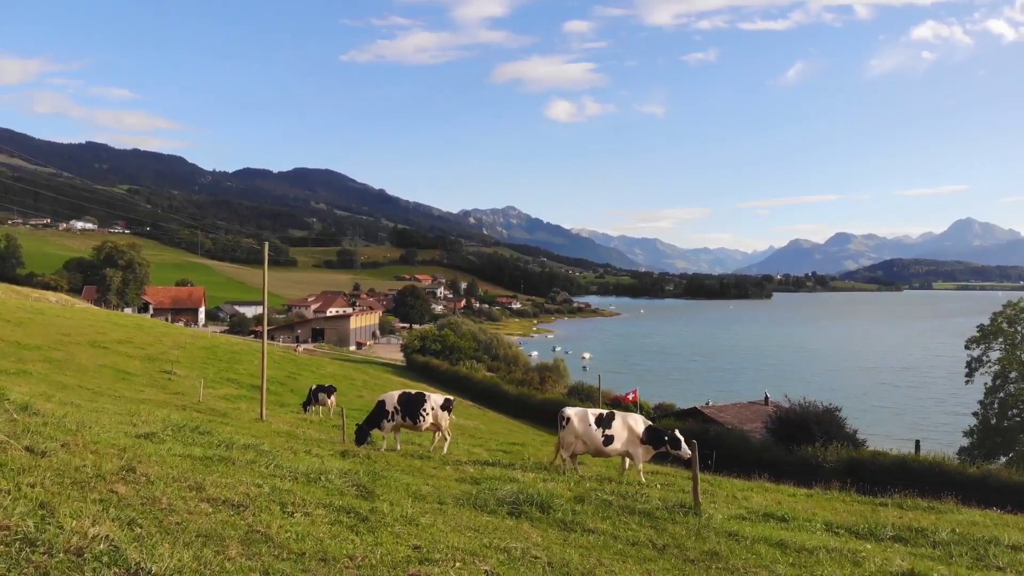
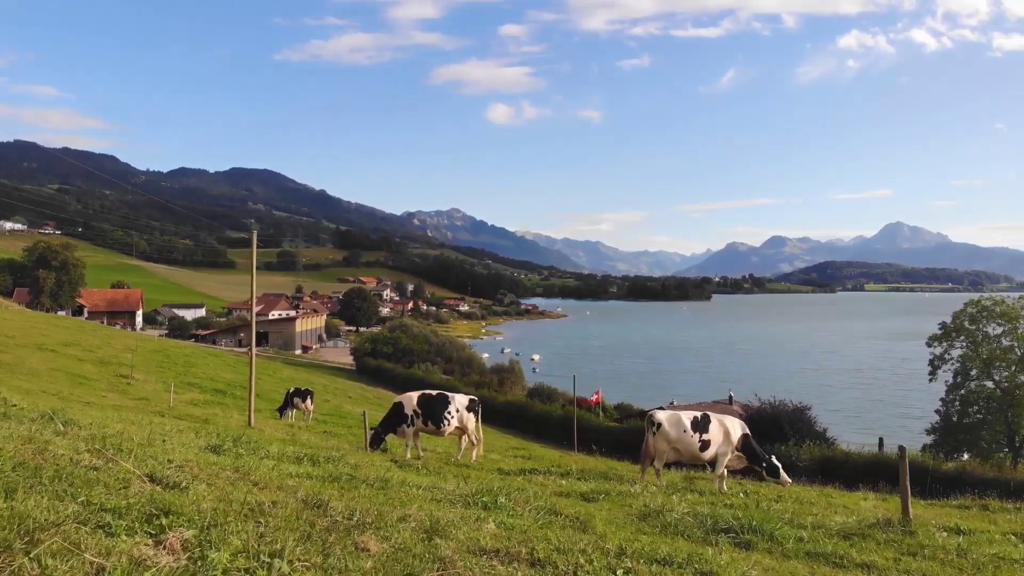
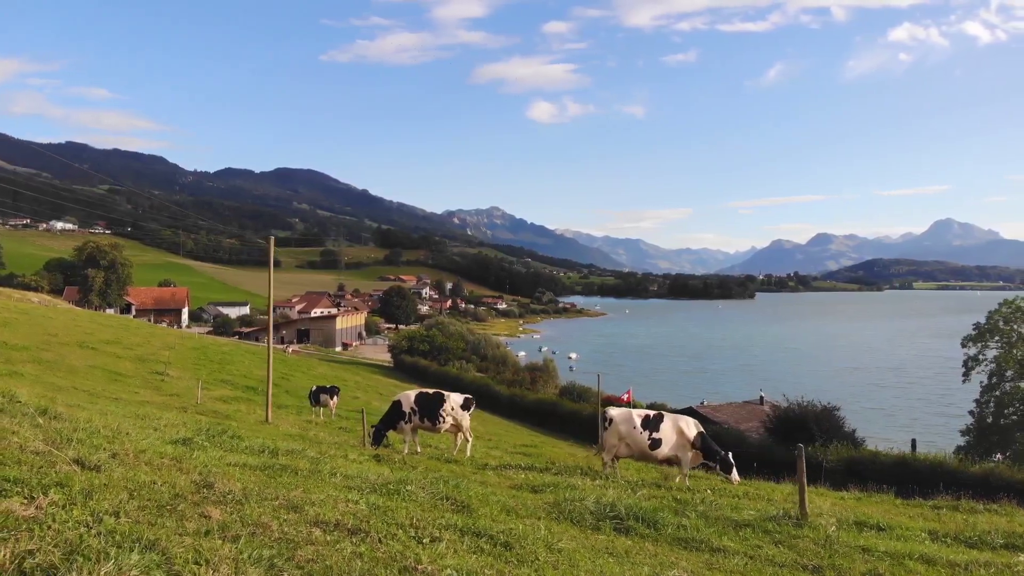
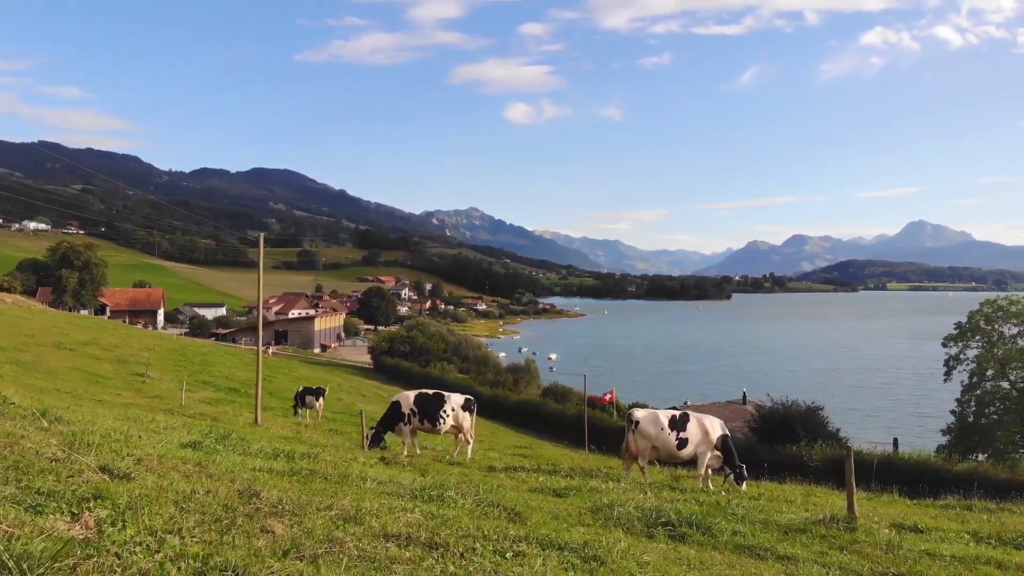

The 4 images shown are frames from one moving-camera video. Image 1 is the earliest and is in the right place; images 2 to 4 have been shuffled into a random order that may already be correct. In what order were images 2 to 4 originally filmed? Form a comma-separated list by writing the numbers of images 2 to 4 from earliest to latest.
3, 4, 2
